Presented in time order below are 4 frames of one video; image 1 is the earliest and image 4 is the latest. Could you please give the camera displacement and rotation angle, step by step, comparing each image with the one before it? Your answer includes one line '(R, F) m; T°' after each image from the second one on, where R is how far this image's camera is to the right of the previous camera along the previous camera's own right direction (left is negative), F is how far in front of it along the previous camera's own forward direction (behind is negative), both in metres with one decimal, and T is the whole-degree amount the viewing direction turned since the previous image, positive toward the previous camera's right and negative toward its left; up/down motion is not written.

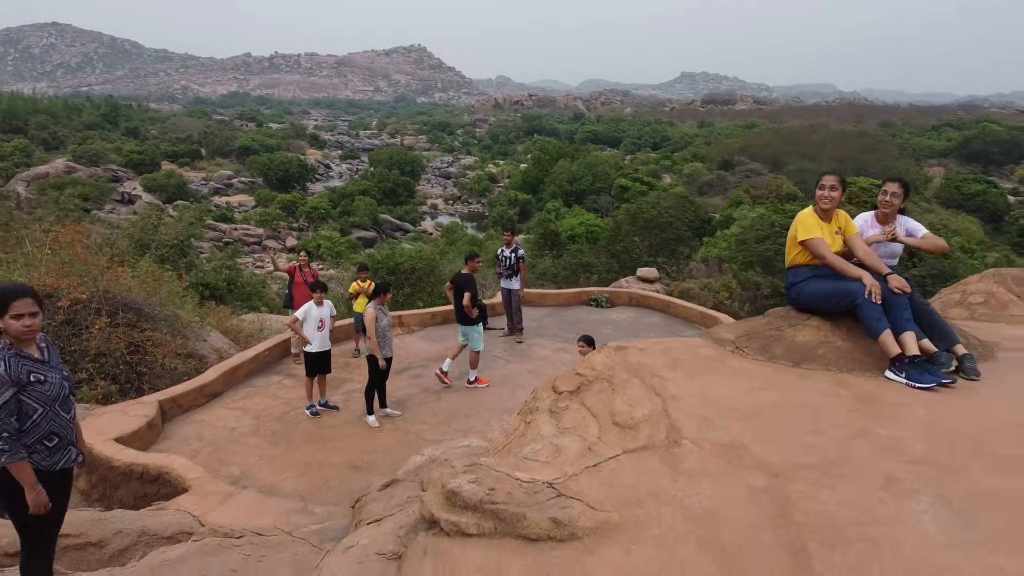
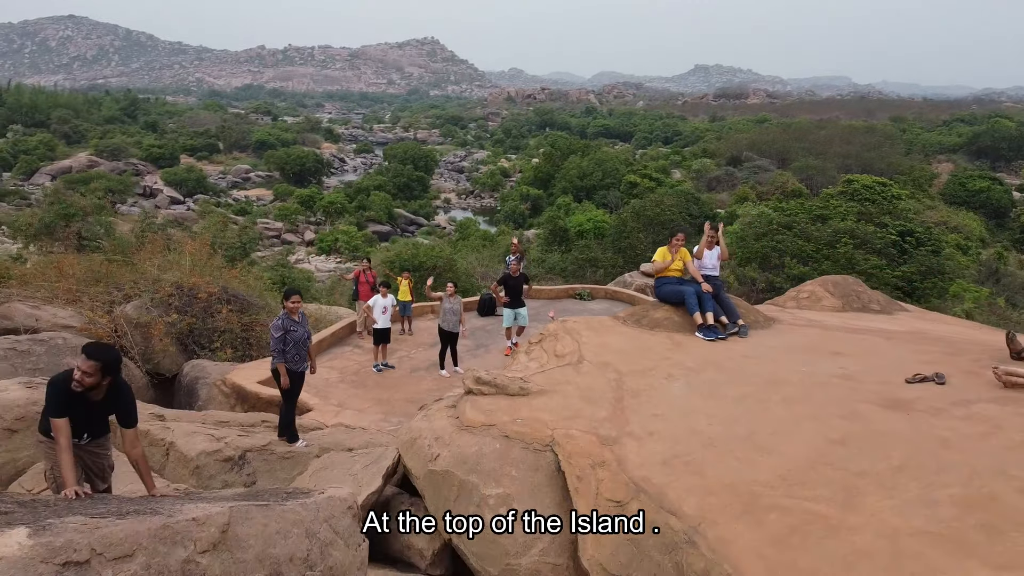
(+0.1, -1.9) m; -1°
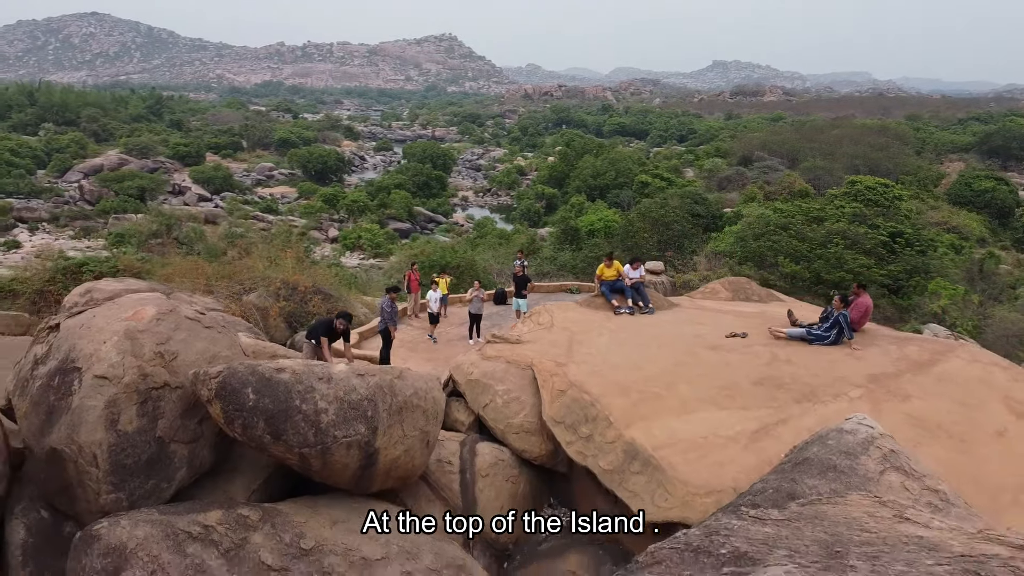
(+0.1, -2.6) m; -1°
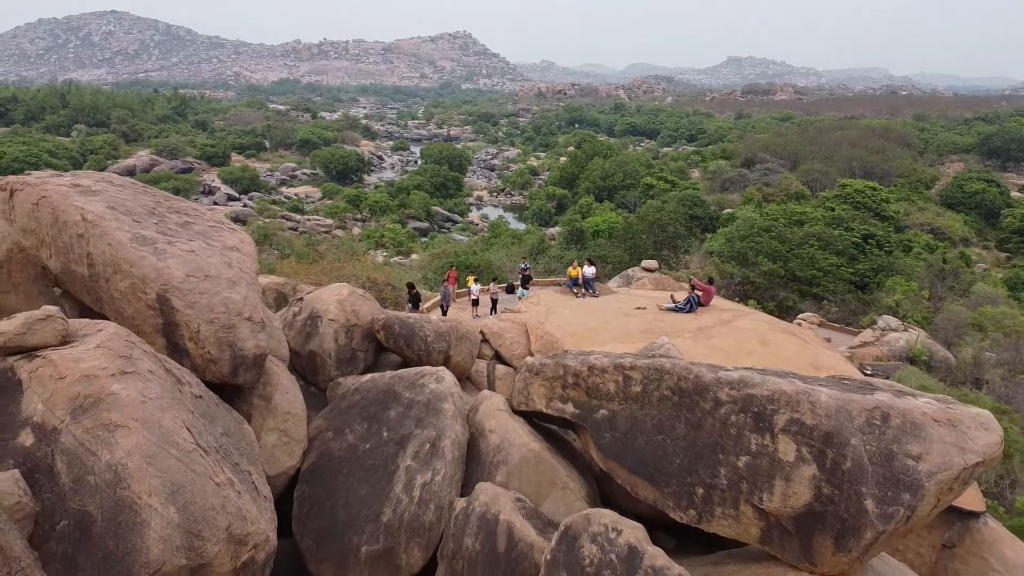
(+0.1, -4.6) m; -1°
